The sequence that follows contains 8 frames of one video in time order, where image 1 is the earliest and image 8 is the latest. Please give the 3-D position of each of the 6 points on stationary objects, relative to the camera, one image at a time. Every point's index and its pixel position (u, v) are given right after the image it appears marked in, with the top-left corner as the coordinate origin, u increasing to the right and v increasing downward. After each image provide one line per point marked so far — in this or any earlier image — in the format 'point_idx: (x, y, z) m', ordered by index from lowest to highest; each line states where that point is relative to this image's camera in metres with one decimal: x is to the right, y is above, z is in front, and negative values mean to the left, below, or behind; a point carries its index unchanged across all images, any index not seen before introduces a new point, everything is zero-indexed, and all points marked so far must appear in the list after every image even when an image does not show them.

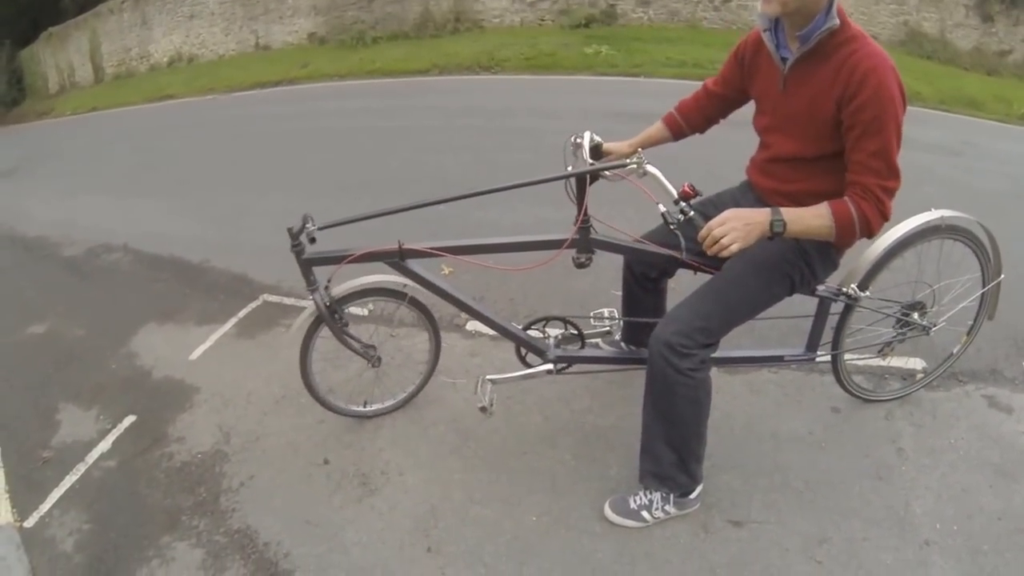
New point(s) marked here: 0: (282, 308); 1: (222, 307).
0: (-1.6, -0.1, +5.2) m
1: (-2.0, -0.1, +5.2) m
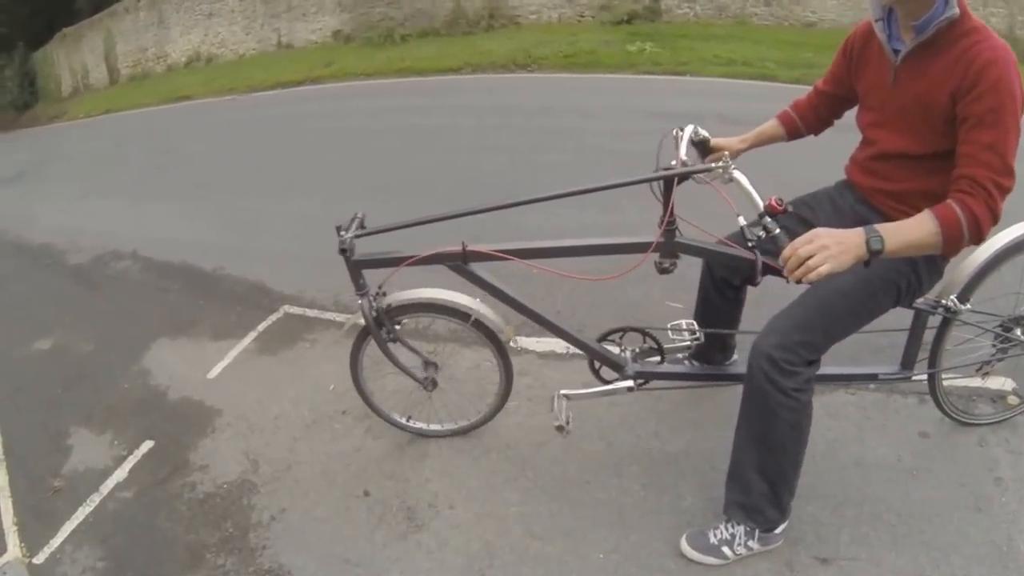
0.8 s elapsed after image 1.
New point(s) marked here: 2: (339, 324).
0: (-1.3, -0.2, +4.8) m
1: (-1.7, -0.2, +4.9) m
2: (-1.0, -0.2, +4.7) m
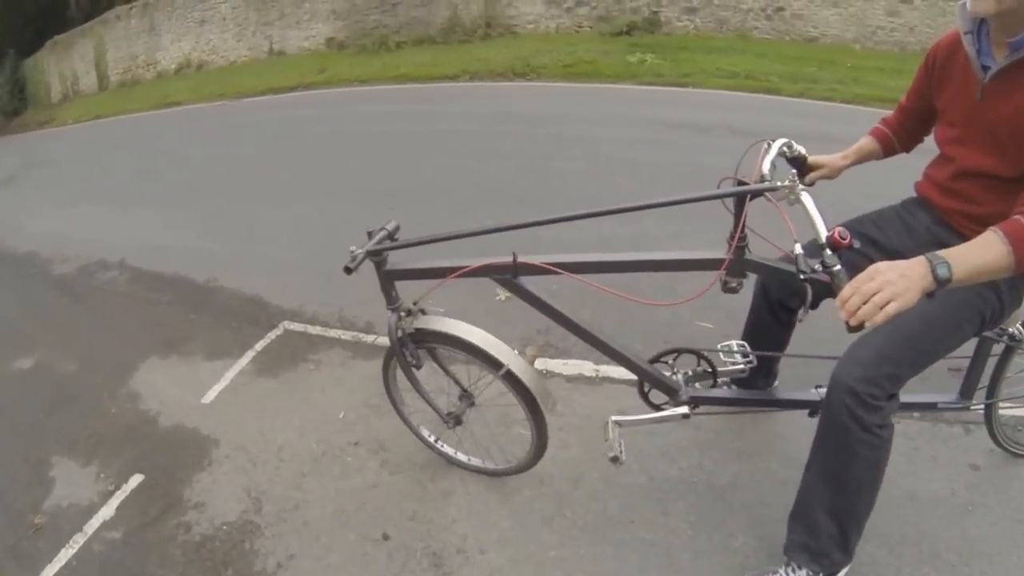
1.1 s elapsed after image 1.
0: (-1.2, -0.3, +4.4) m
1: (-1.6, -0.3, +4.5) m
2: (-0.9, -0.3, +4.3) m
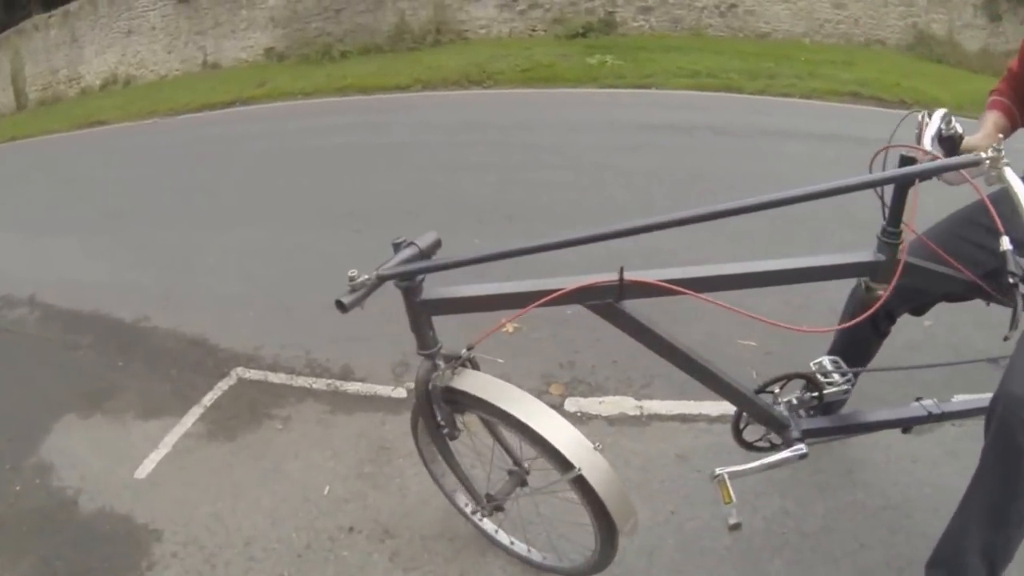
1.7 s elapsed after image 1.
0: (-1.1, -0.4, +3.6) m
1: (-1.5, -0.5, +3.6) m
2: (-0.9, -0.5, +3.5) m
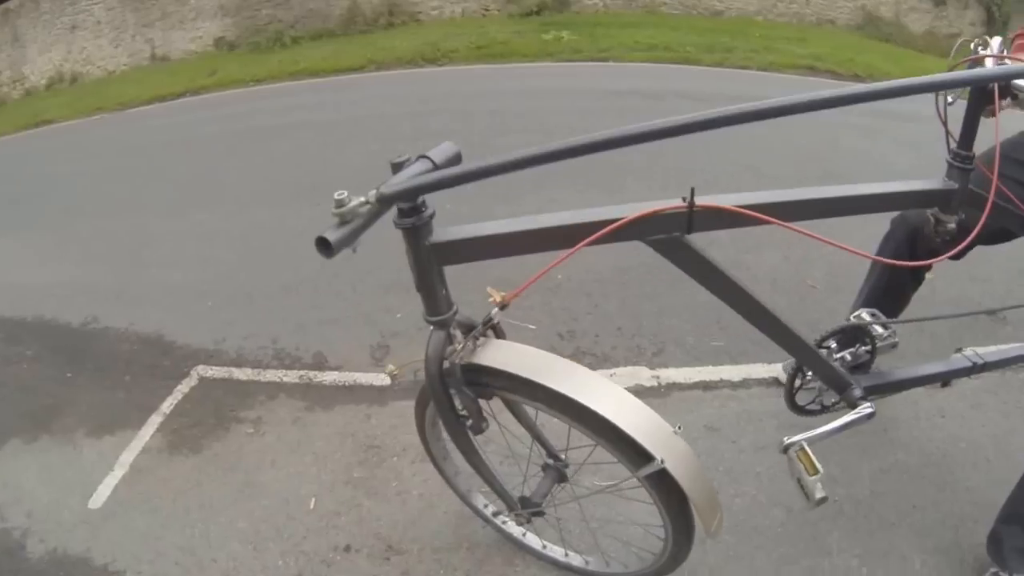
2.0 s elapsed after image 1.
0: (-1.1, -0.4, +3.1) m
1: (-1.5, -0.4, +3.1) m
2: (-0.9, -0.4, +3.0) m
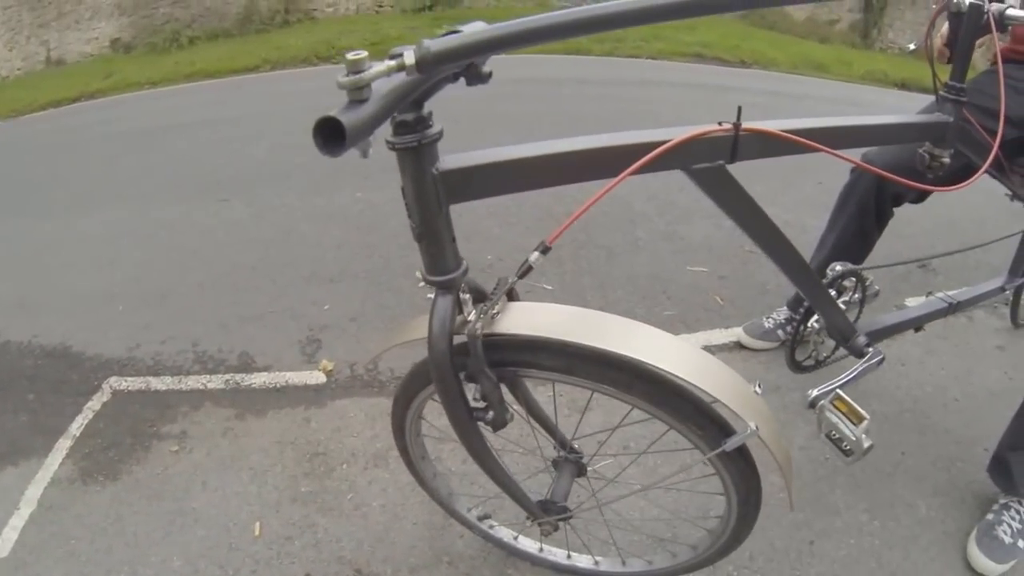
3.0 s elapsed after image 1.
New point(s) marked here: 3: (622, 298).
0: (-1.3, -0.4, +2.7) m
1: (-1.7, -0.5, +2.7) m
2: (-1.0, -0.4, +2.7) m
3: (+0.5, 0.0, +3.4) m
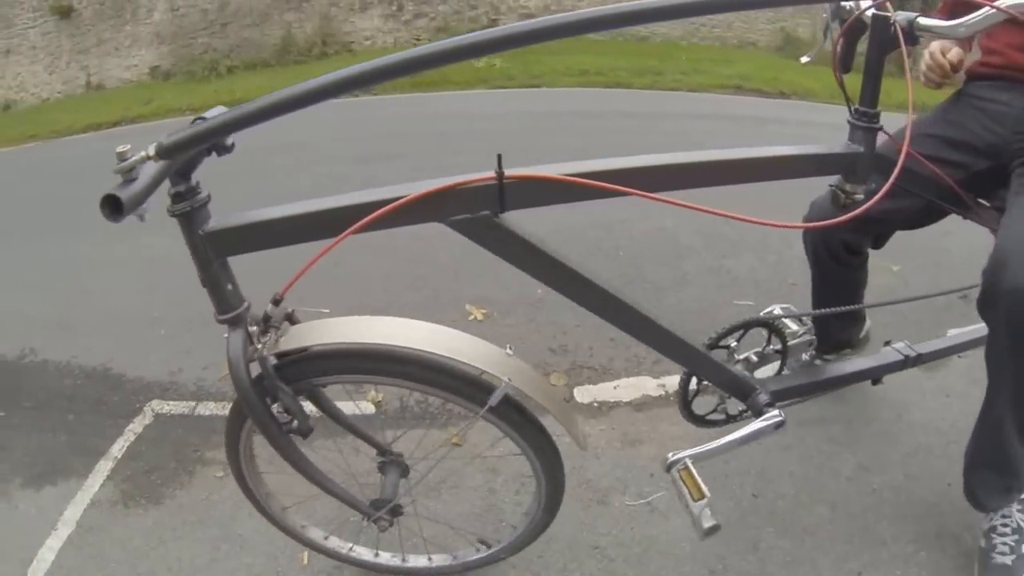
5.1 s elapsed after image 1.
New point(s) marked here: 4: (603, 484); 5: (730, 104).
0: (-1.1, -0.5, +2.7) m
1: (-1.5, -0.6, +2.7) m
2: (-0.9, -0.5, +2.6) m
3: (+0.7, -0.2, +3.4) m
4: (+0.3, -0.7, +2.6) m
5: (+1.9, +1.6, +6.7) m
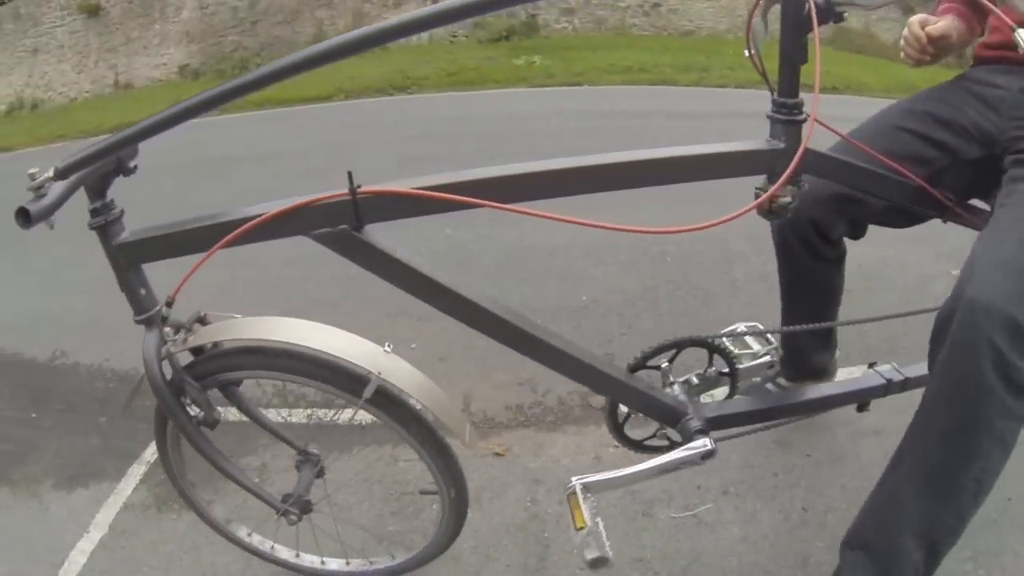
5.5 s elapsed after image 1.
0: (-1.0, -0.5, +2.6) m
1: (-1.4, -0.6, +2.6) m
2: (-0.7, -0.5, +2.5) m
3: (+0.9, -0.2, +3.2) m
4: (+0.4, -0.7, +2.4) m
5: (+2.2, +1.6, +6.4) m
